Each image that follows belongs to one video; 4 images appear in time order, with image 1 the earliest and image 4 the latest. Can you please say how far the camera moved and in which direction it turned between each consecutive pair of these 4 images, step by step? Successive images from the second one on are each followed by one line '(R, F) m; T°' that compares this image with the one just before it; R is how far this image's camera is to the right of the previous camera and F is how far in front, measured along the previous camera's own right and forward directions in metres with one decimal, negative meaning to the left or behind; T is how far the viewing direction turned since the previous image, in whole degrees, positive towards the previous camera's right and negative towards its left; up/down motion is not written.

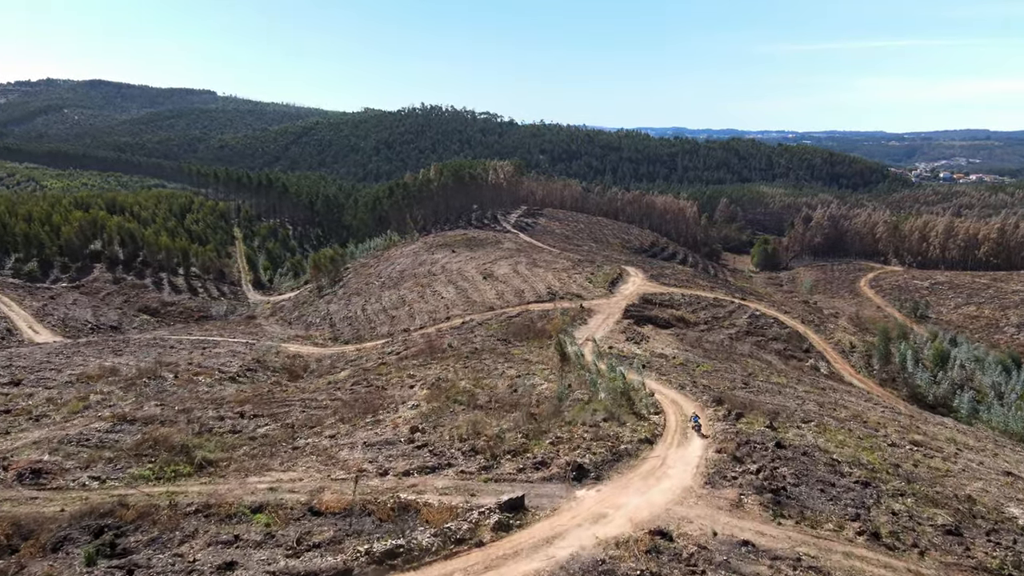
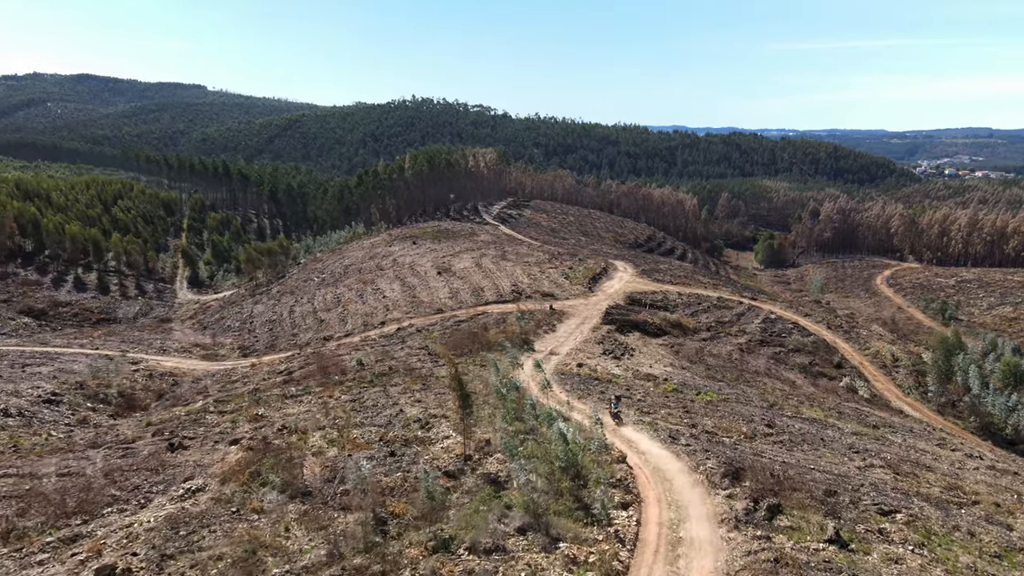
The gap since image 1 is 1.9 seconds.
(+2.3, +11.1) m; 0°
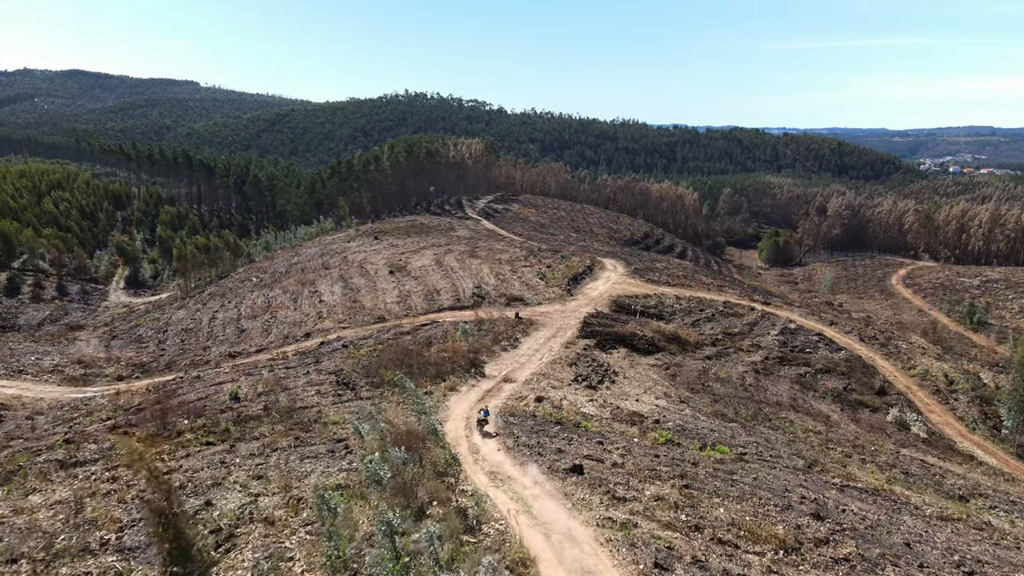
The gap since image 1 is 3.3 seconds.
(+1.7, +8.4) m; 0°
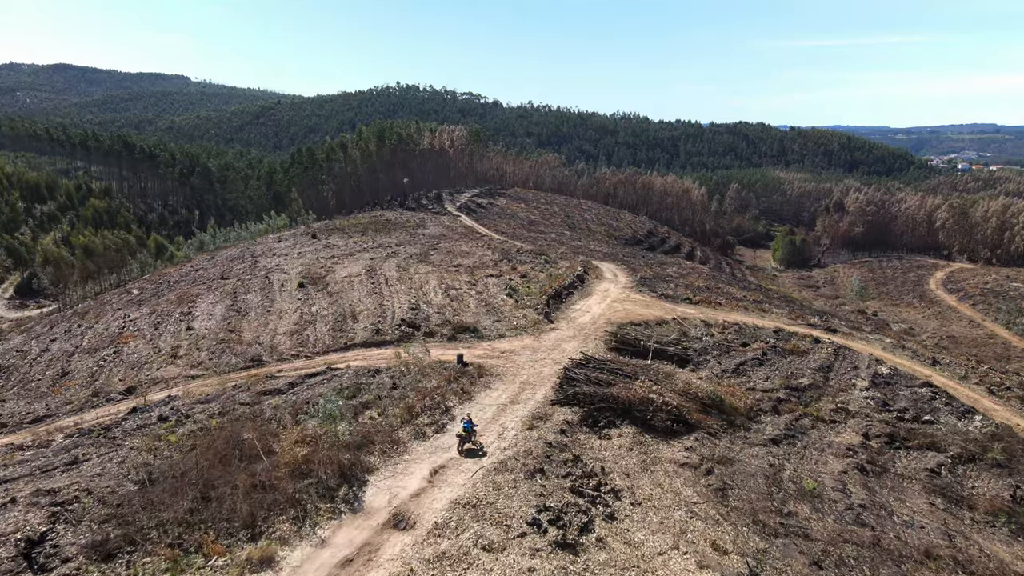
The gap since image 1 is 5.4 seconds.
(+1.5, +12.6) m; 0°
